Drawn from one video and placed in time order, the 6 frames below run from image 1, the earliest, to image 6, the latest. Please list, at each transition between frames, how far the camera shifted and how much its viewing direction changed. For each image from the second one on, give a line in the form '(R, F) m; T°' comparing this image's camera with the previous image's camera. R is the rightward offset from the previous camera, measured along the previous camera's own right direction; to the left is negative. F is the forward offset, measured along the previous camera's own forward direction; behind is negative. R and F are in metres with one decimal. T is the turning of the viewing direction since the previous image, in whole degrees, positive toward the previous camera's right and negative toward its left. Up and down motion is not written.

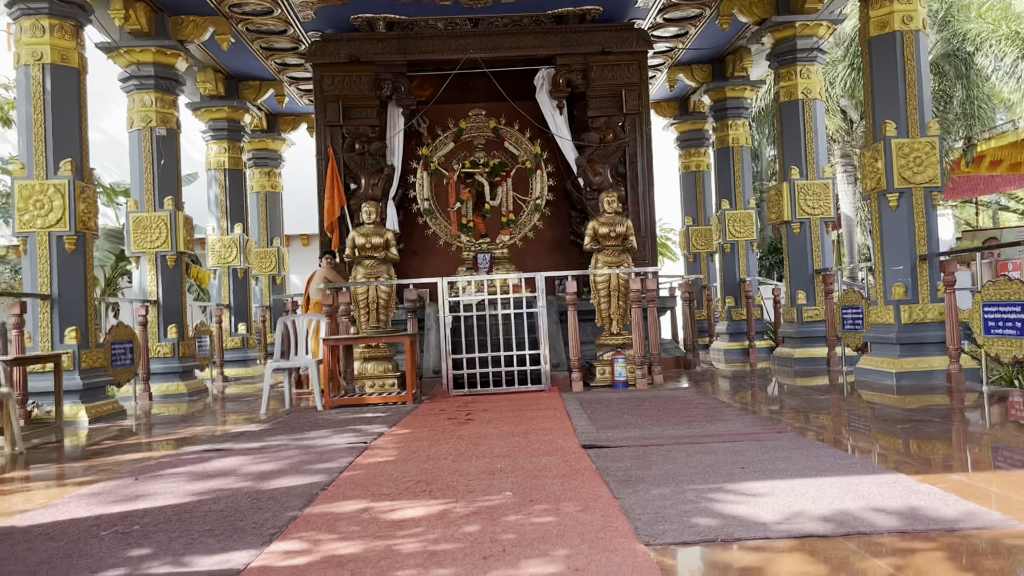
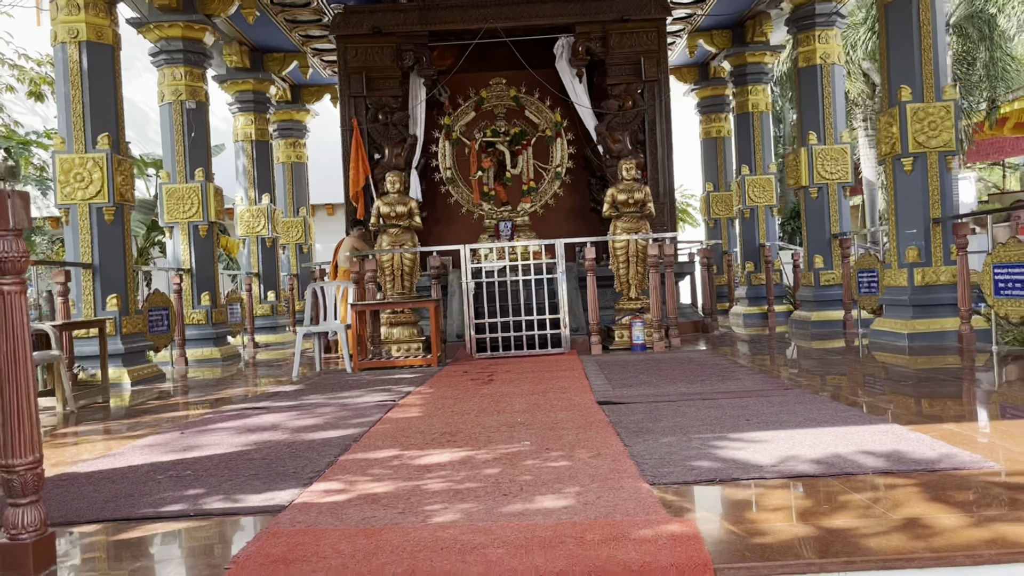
(0.0, -0.2) m; -2°
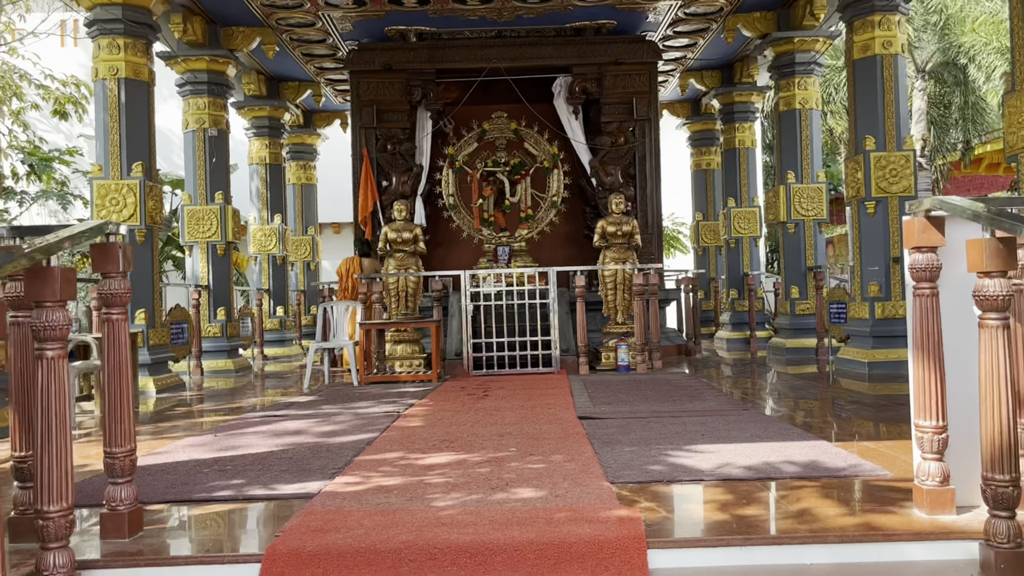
(0.0, -0.6) m; 0°
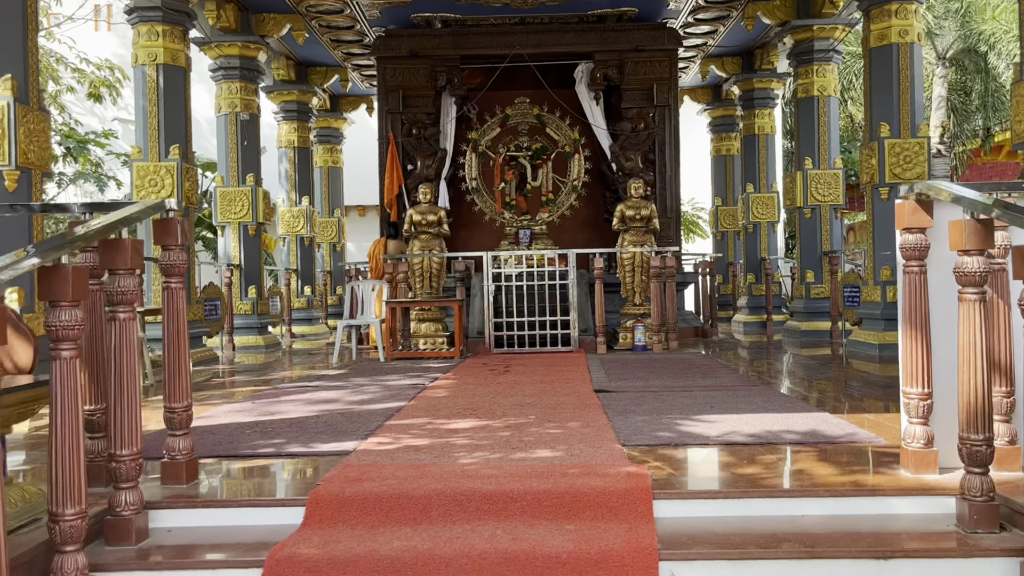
(0.0, -0.2) m; -1°
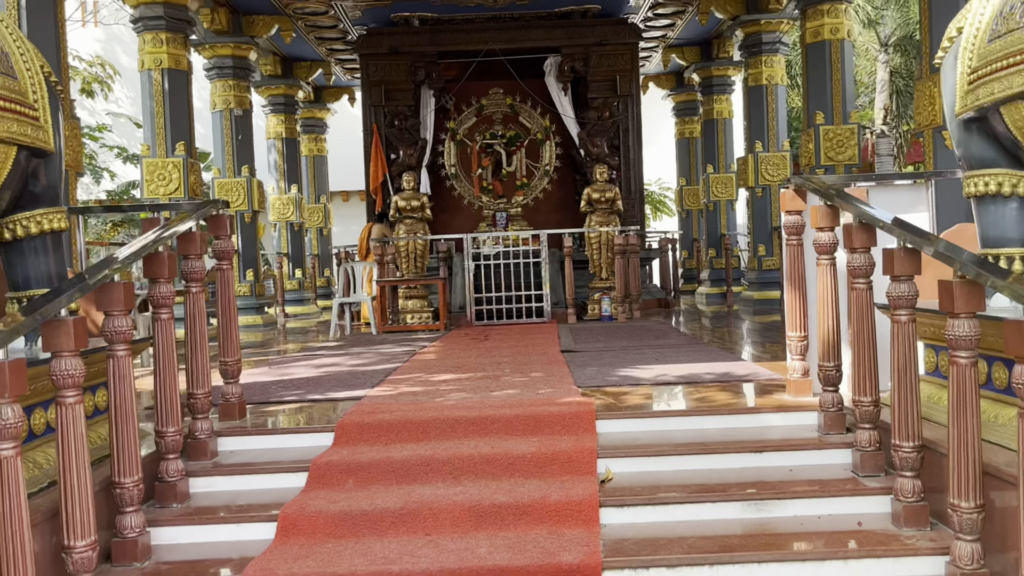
(0.0, -0.8) m; +1°
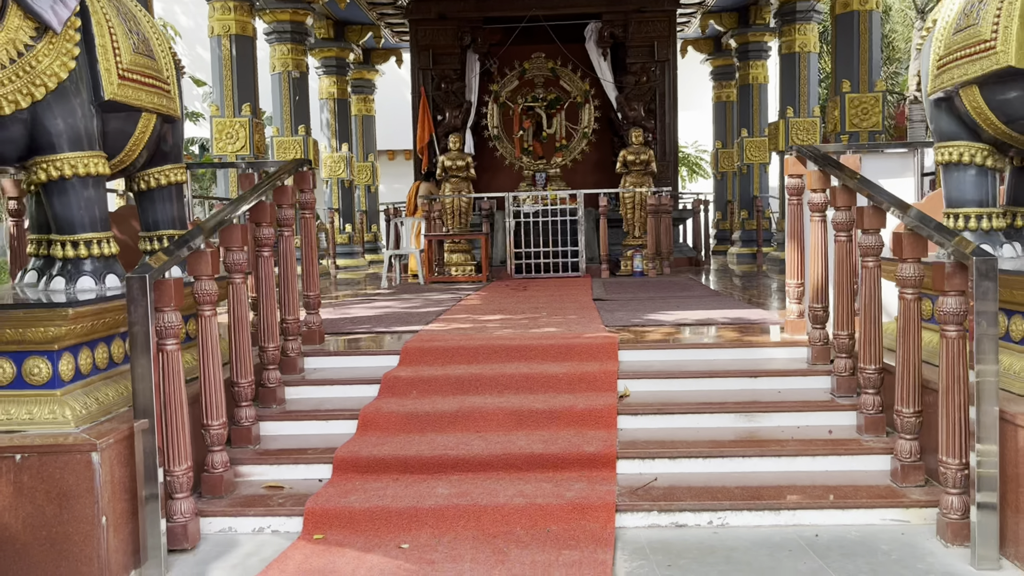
(0.0, -0.6) m; -3°
